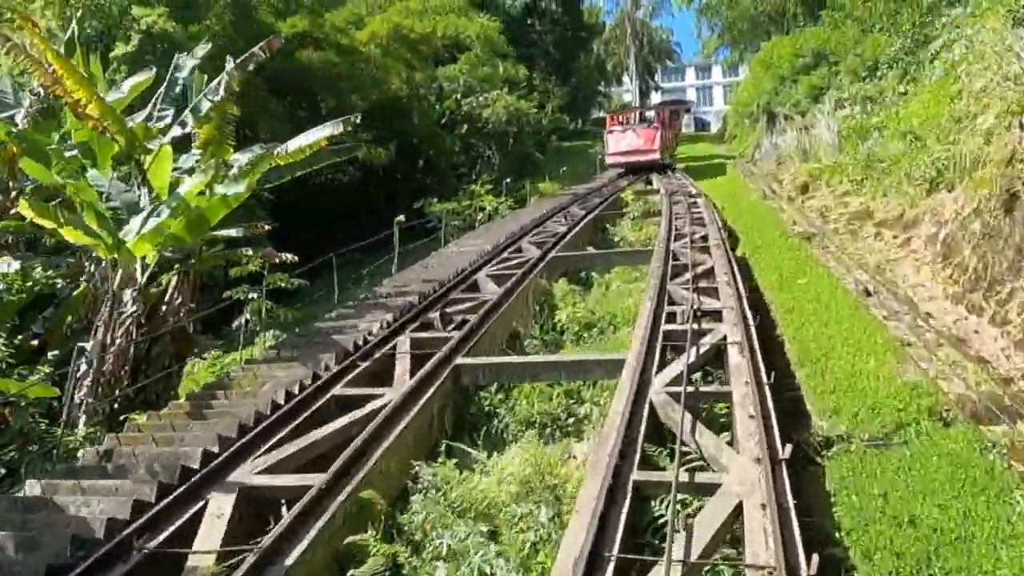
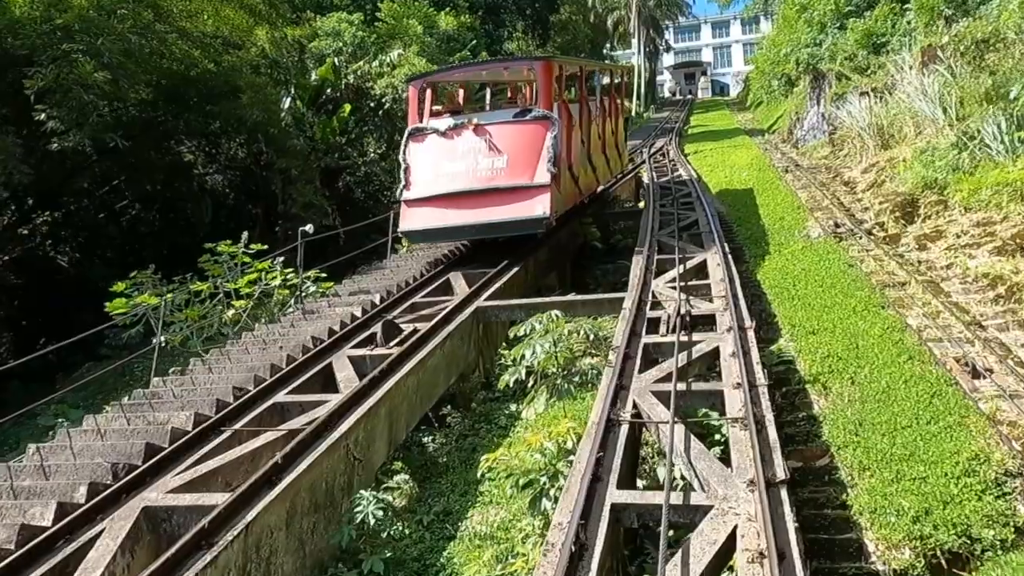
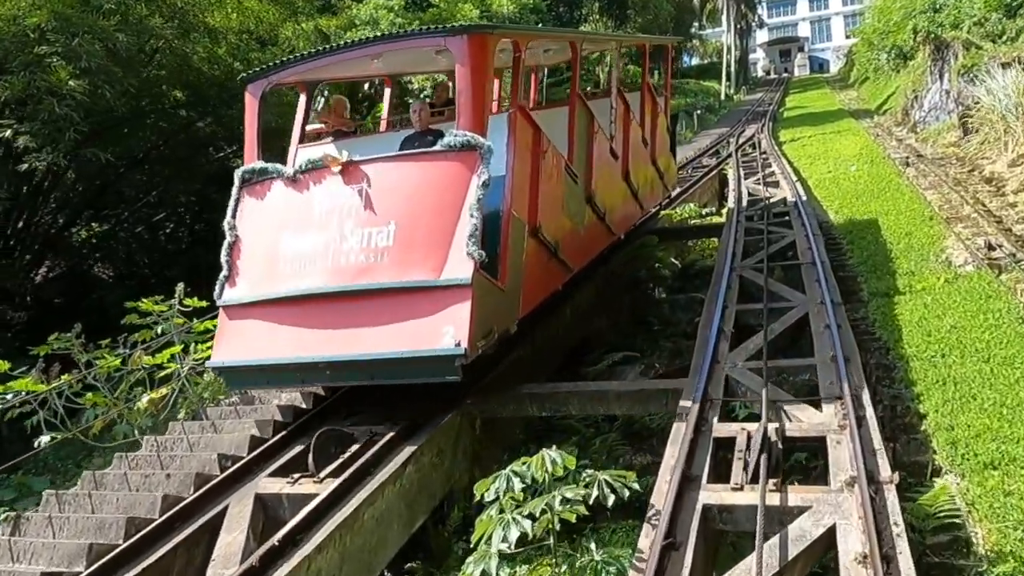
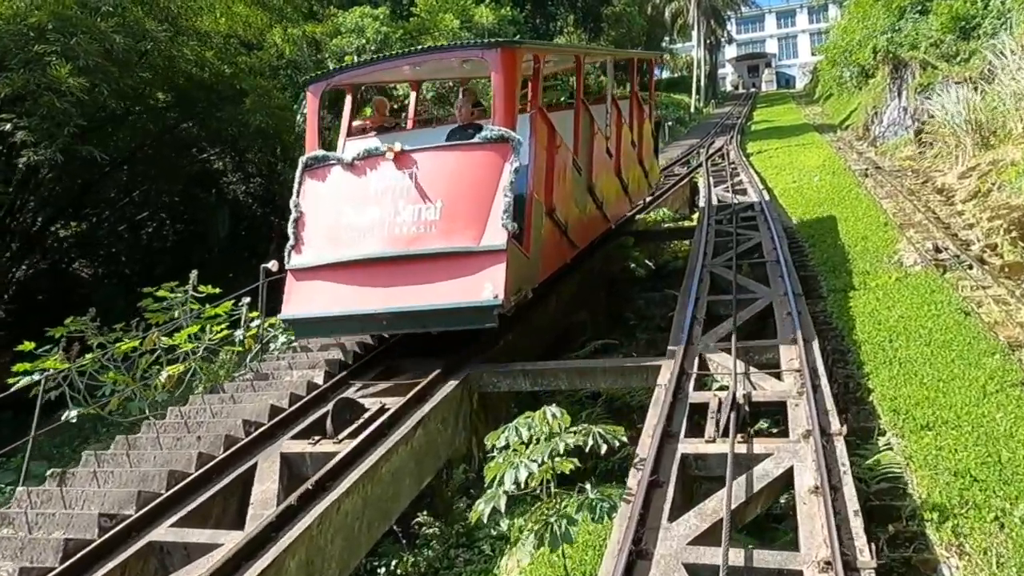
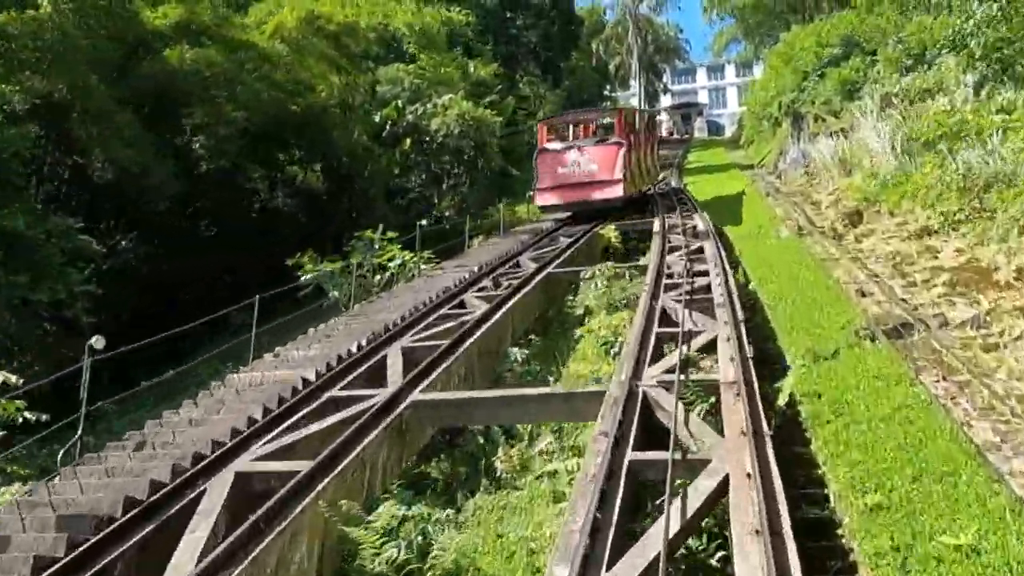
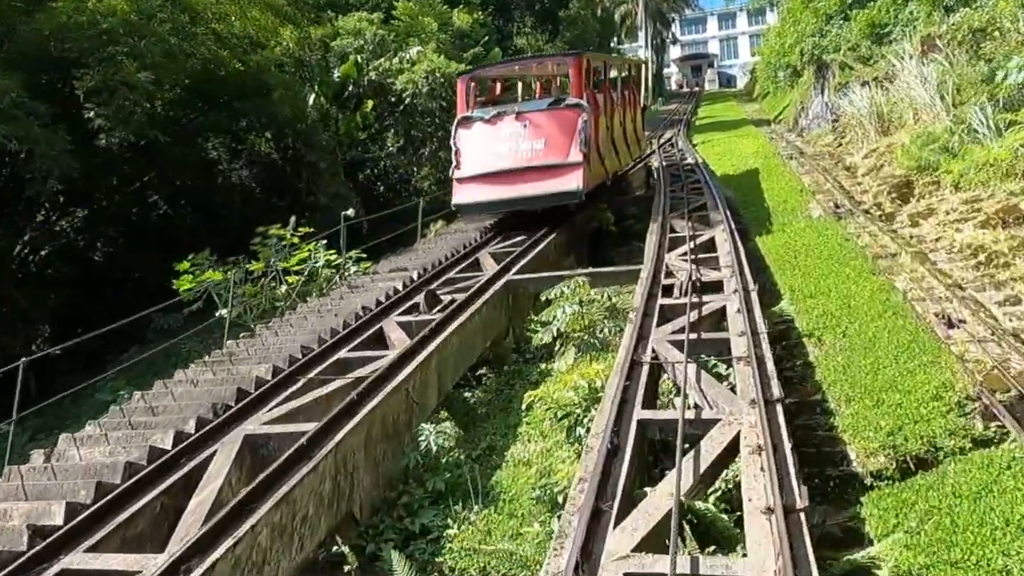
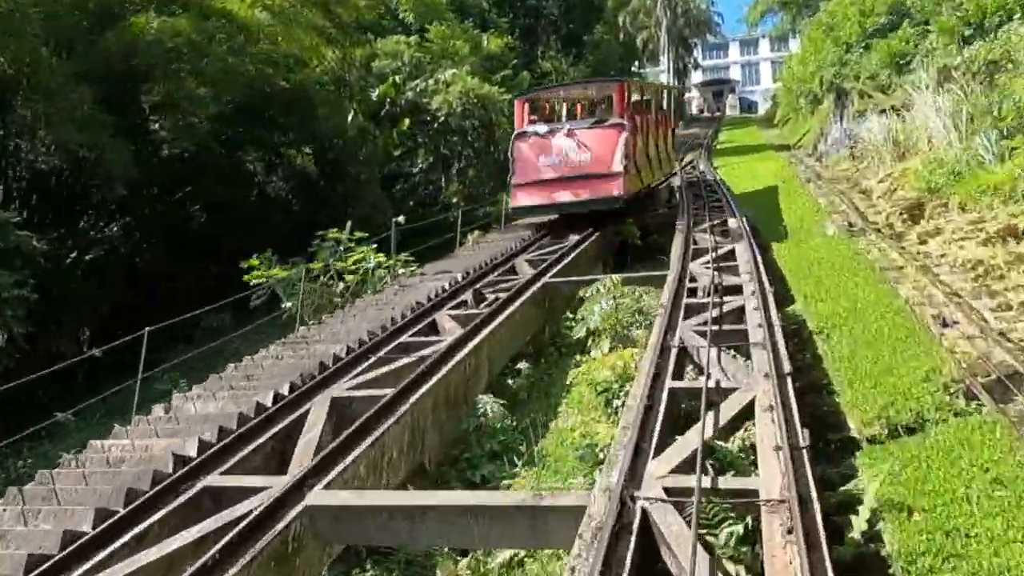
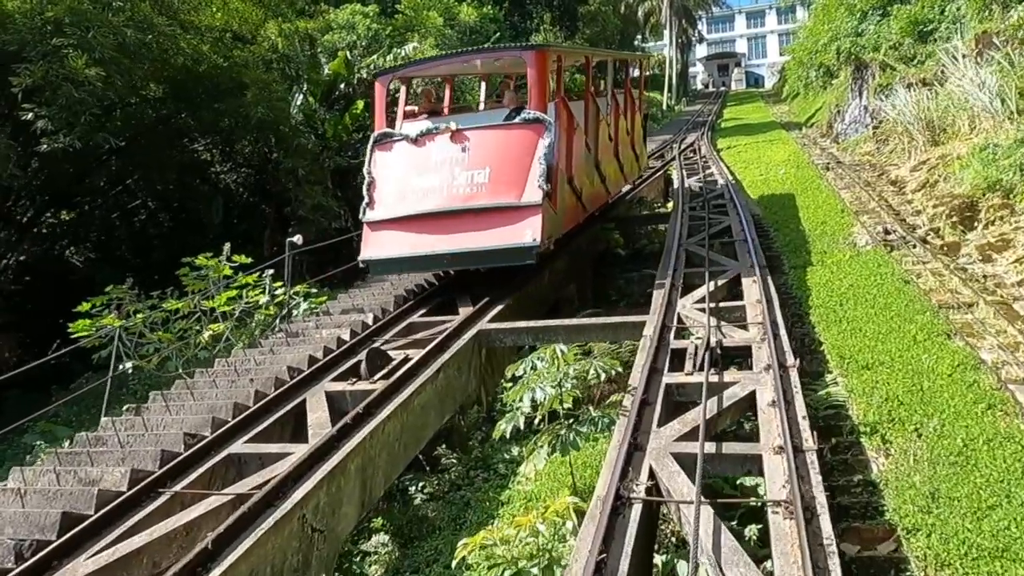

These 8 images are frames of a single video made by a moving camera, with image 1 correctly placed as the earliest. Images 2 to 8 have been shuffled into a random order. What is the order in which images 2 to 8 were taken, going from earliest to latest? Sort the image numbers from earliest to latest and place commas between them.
5, 7, 6, 2, 8, 4, 3
